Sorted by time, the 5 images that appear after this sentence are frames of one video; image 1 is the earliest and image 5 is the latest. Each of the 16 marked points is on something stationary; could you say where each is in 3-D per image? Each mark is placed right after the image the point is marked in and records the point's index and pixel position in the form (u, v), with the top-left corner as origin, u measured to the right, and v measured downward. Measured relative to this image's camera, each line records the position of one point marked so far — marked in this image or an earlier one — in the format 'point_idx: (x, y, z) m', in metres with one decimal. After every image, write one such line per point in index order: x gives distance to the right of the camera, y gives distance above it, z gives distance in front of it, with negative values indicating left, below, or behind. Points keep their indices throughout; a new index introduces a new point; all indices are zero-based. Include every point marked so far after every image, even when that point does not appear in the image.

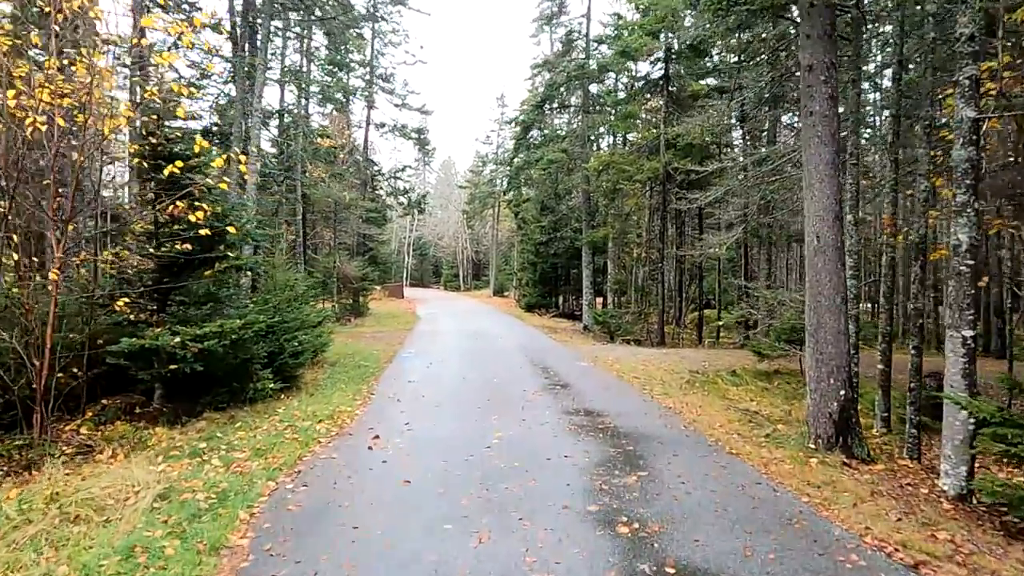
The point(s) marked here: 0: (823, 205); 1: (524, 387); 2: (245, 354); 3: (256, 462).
0: (+3.1, +0.8, +6.6) m
1: (+0.2, -1.5, +9.8) m
2: (-3.2, -0.8, +8.0) m
3: (-2.2, -1.5, +5.8) m
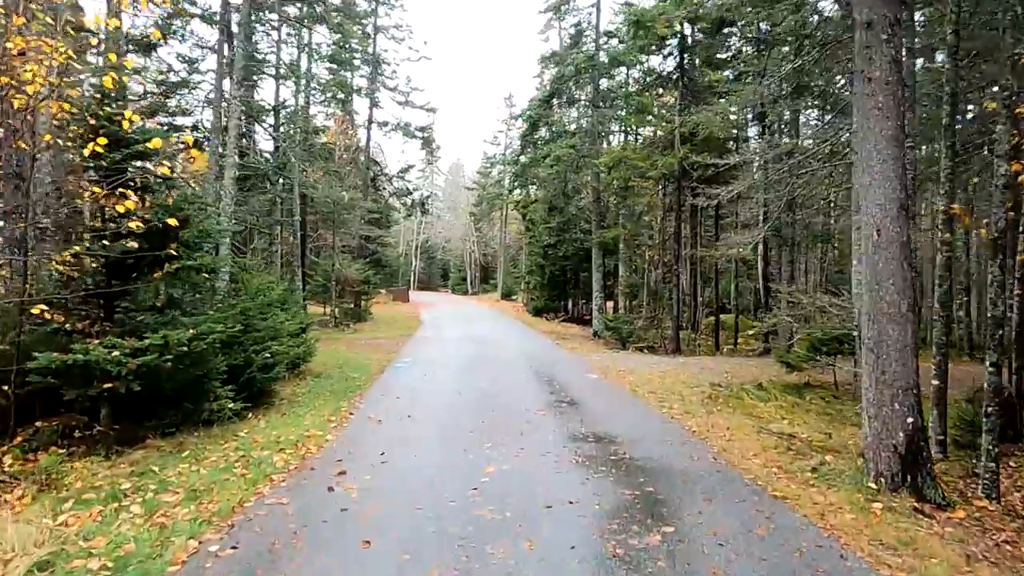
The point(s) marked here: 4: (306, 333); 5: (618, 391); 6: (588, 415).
0: (+3.0, +0.8, +5.4) m
1: (+0.2, -1.5, +8.6) m
2: (-3.2, -0.9, +6.9) m
3: (-2.3, -1.6, +4.7) m
4: (-3.7, -0.8, +12.0) m
5: (+1.6, -1.6, +10.1) m
6: (+0.9, -1.5, +8.1) m
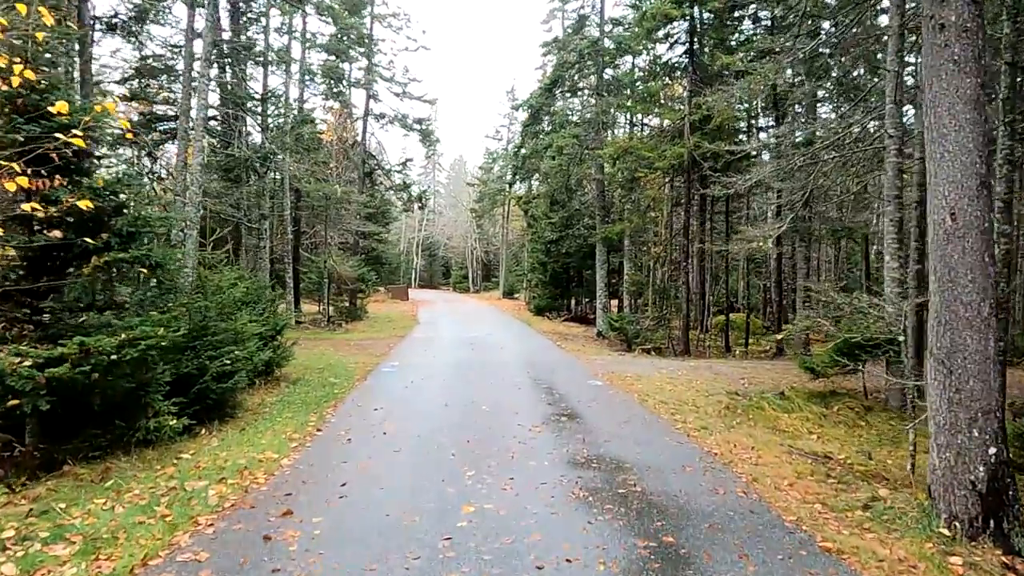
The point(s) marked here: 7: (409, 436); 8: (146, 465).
0: (+2.9, +0.8, +4.4) m
1: (+0.1, -1.5, +7.6) m
2: (-3.3, -0.8, +5.8) m
3: (-2.4, -1.5, +3.6) m
4: (-3.8, -0.8, +11.0) m
5: (+1.5, -1.5, +9.0) m
6: (+0.8, -1.5, +7.1) m
7: (-1.0, -1.5, +6.7) m
8: (-3.1, -1.5, +5.7) m
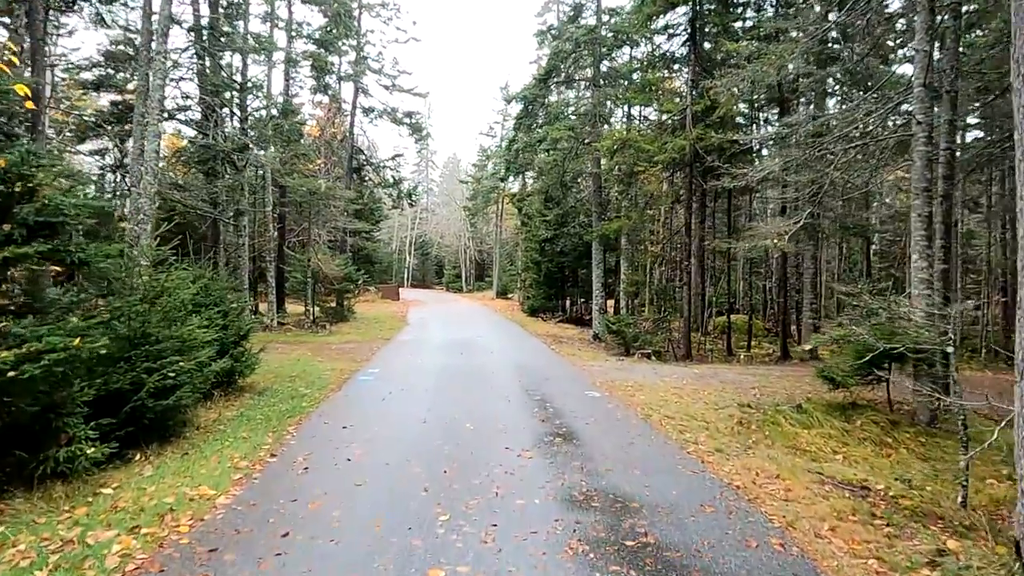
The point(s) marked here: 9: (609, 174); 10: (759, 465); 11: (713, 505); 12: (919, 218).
0: (+2.8, +0.8, +3.4) m
1: (0.0, -1.5, +6.6) m
2: (-3.4, -0.8, +4.8) m
3: (-2.5, -1.6, +2.7) m
4: (-3.9, -0.8, +10.0) m
5: (+1.4, -1.5, +8.1) m
6: (+0.7, -1.5, +6.1) m
7: (-1.2, -1.5, +5.7) m
8: (-3.2, -1.5, +4.7) m
9: (+2.9, +3.4, +19.9) m
10: (+2.3, -1.7, +6.2) m
11: (+1.5, -1.6, +4.8) m
12: (+5.6, +1.0, +9.2) m
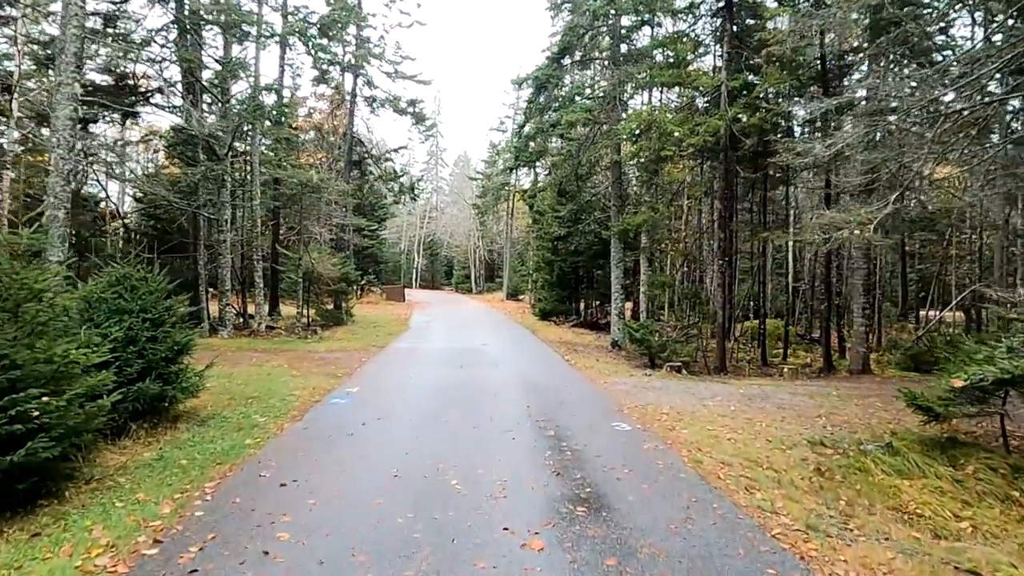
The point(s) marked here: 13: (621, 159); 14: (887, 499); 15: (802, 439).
0: (+2.8, +0.7, +1.4) m
1: (0.0, -1.5, +4.6) m
2: (-3.5, -0.9, +2.9) m
3: (-2.6, -1.6, +0.7) m
4: (-3.9, -0.8, +8.0) m
5: (+1.4, -1.6, +6.0) m
6: (+0.7, -1.6, +4.1) m
7: (-1.2, -1.5, +3.7) m
8: (-3.2, -1.5, +2.7) m
9: (+3.2, +3.4, +17.8) m
10: (+2.3, -1.7, +4.2) m
11: (+1.4, -1.6, +2.8) m
12: (+5.7, +0.9, +7.1) m
13: (+3.0, +3.6, +18.7) m
14: (+3.2, -1.8, +5.8) m
15: (+3.2, -1.6, +7.3) m
